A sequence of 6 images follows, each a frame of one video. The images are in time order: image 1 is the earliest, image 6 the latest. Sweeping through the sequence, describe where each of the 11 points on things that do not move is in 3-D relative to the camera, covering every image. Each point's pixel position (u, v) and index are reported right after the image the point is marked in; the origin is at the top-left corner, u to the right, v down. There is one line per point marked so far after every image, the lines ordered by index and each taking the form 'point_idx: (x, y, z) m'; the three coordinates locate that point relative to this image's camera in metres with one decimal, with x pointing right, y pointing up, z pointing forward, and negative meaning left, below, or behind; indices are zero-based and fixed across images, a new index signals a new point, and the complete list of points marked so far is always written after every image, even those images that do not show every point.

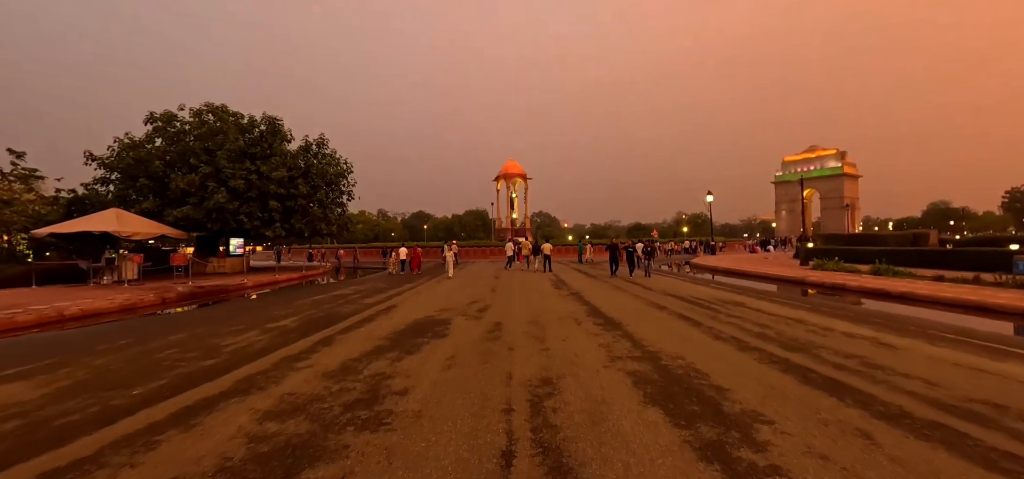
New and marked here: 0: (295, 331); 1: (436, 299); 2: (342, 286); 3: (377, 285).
0: (-4.4, -1.9, +8.9) m
1: (-2.2, -1.8, +12.9) m
2: (-7.2, -2.0, +18.6) m
3: (-5.7, -1.9, +18.3) m
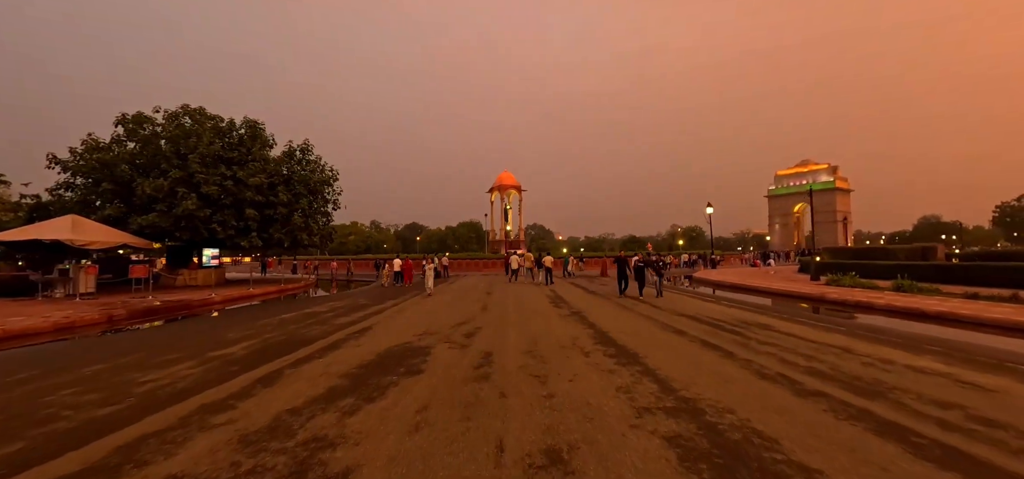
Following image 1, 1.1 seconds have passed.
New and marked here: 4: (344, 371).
0: (-4.5, -2.0, +7.3) m
1: (-2.4, -2.1, +11.3) m
2: (-7.4, -2.4, +16.9) m
3: (-5.9, -2.3, +16.6) m
4: (-2.4, -1.9, +6.3) m
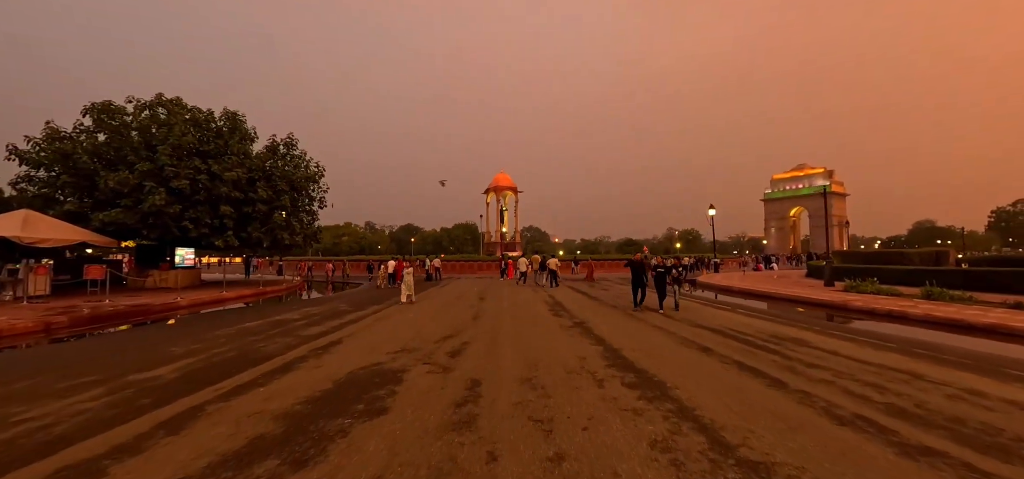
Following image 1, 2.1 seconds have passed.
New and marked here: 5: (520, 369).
0: (-4.6, -2.0, +5.8) m
1: (-2.5, -2.0, +9.8) m
2: (-7.6, -2.4, +15.4) m
3: (-6.1, -2.3, +15.1) m
4: (-2.4, -1.8, +4.8) m
5: (+0.1, -1.8, +6.2) m
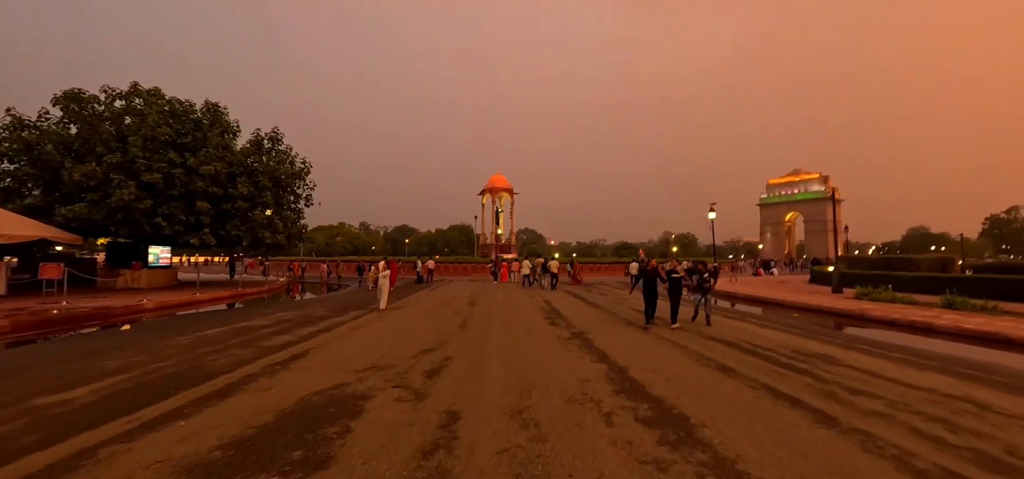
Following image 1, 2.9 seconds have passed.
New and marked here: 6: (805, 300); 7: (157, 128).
0: (-4.7, -1.9, +4.6) m
1: (-2.7, -2.0, +8.6) m
2: (-7.8, -2.3, +14.2) m
3: (-6.3, -2.3, +13.9) m
4: (-2.6, -1.8, +3.6) m
5: (0.0, -1.8, +5.1) m
6: (+13.0, -2.7, +19.7) m
7: (-15.6, +4.9, +19.6) m
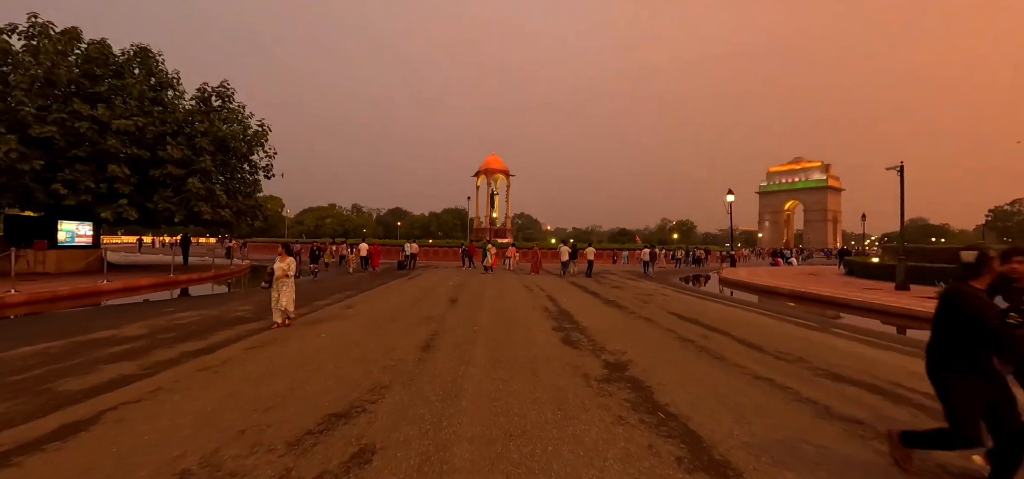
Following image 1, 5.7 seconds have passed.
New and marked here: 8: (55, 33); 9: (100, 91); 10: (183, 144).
0: (-4.7, -1.6, +0.7) m
1: (-2.8, -1.6, +4.8) m
2: (-8.0, -1.7, +10.3) m
3: (-6.5, -1.6, +10.0) m
4: (-2.6, -1.5, -0.2) m
5: (0.0, -1.5, +1.3) m
6: (+12.8, -2.1, +16.0) m
7: (-15.7, +5.9, +15.4) m
8: (-18.8, +8.5, +18.3) m
9: (-15.3, +5.5, +16.5) m
10: (-13.3, +3.8, +18.0) m
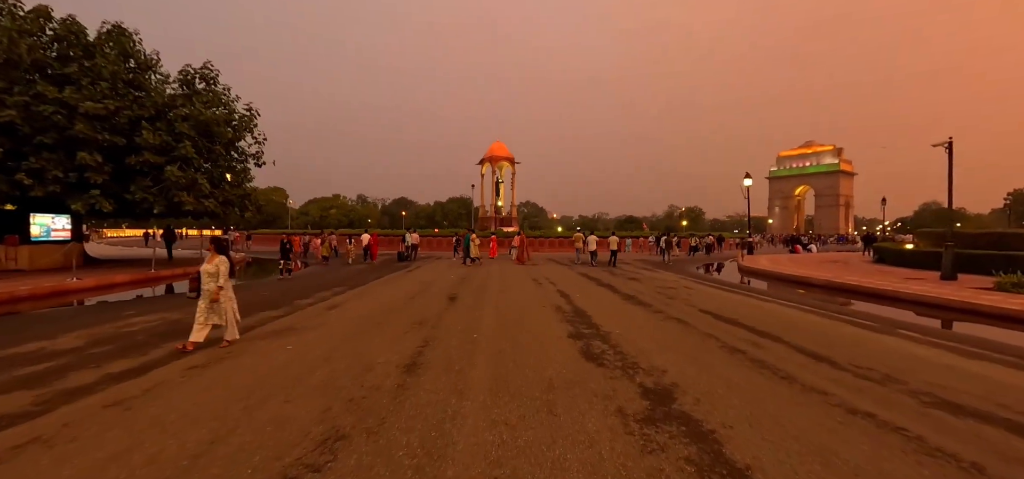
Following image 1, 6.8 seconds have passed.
0: (-4.7, -1.7, -0.6) m
1: (-2.7, -1.6, +3.4) m
2: (-7.8, -1.5, +9.0) m
3: (-6.3, -1.5, +8.7) m
4: (-2.6, -1.6, -1.6) m
5: (0.0, -1.5, -0.1) m
6: (+13.0, -1.6, +14.5) m
7: (-15.6, +6.1, +14.0) m
8: (-18.7, +8.7, +16.9) m
9: (-15.1, +5.7, +15.2) m
10: (-13.1, +4.1, +16.7) m
